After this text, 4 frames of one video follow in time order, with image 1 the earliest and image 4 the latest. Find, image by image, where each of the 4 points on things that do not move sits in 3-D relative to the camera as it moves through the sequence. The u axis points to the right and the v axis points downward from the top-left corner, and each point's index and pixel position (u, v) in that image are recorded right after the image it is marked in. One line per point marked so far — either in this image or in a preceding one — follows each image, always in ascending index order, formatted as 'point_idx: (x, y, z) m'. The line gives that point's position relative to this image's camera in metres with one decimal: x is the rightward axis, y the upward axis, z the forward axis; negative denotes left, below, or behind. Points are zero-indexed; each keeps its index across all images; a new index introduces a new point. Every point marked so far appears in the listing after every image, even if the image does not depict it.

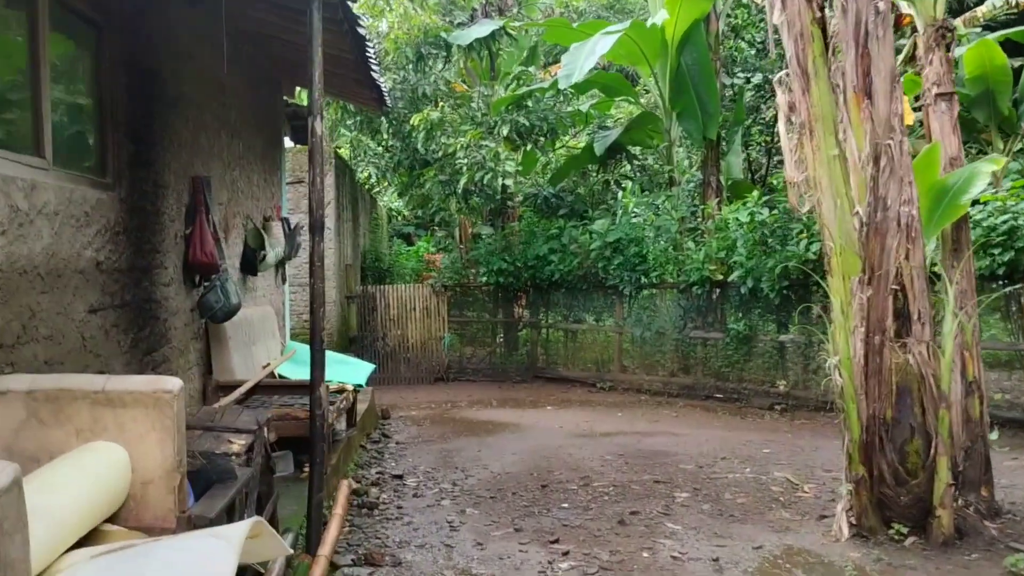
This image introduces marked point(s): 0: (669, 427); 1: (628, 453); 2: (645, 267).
0: (+0.9, -0.8, +7.3) m
1: (+0.6, -0.8, +6.4) m
2: (+1.0, +0.1, +9.0) m
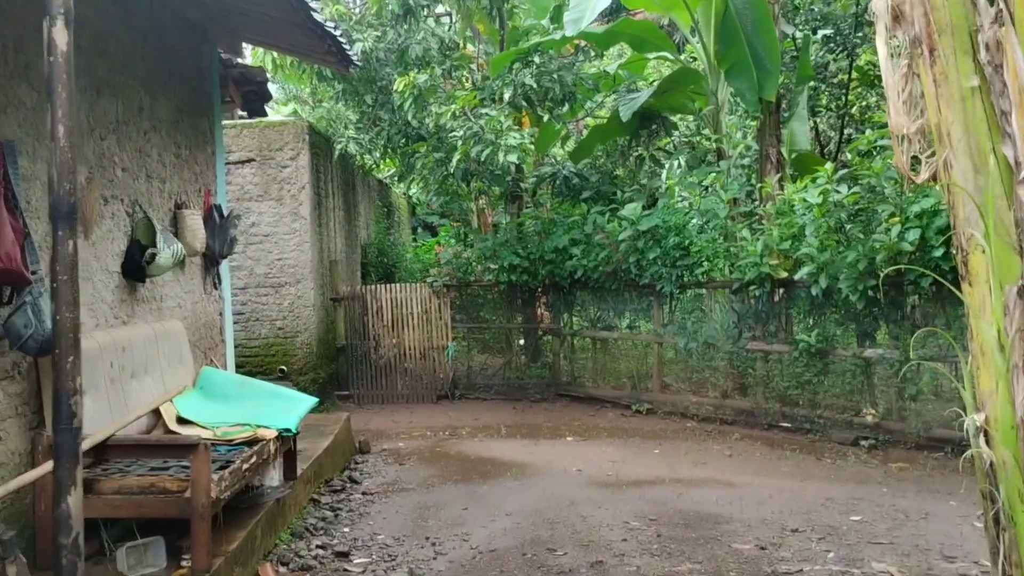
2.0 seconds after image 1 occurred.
0: (+0.9, -0.8, +5.6) m
1: (+0.6, -0.9, +4.7) m
2: (+1.0, +0.2, +7.3) m
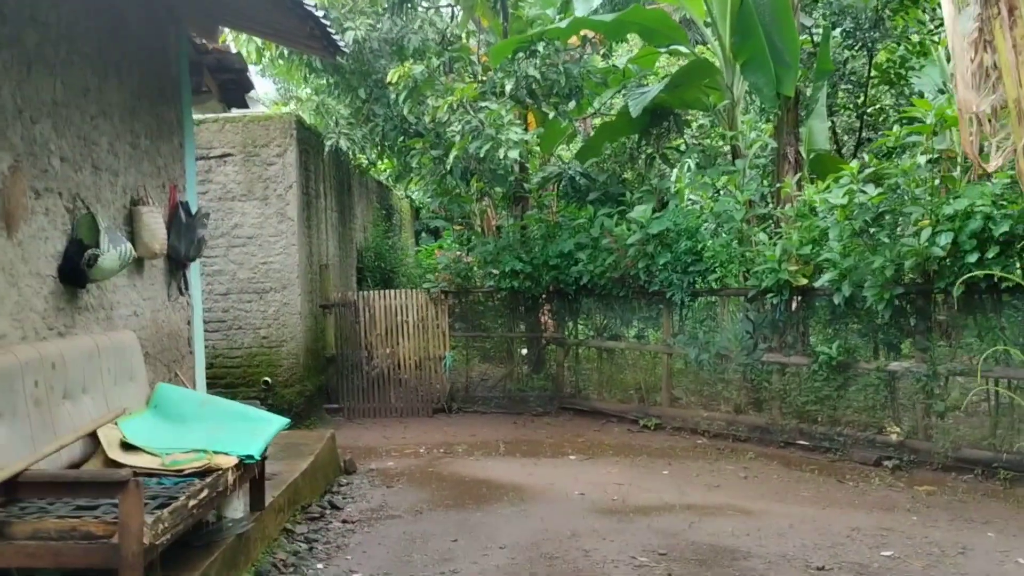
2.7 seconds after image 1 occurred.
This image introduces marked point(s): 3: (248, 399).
0: (+0.9, -0.9, +5.1) m
1: (+0.5, -0.9, +4.2) m
2: (+1.0, +0.1, +6.8) m
3: (-1.7, -0.7, +7.9) m
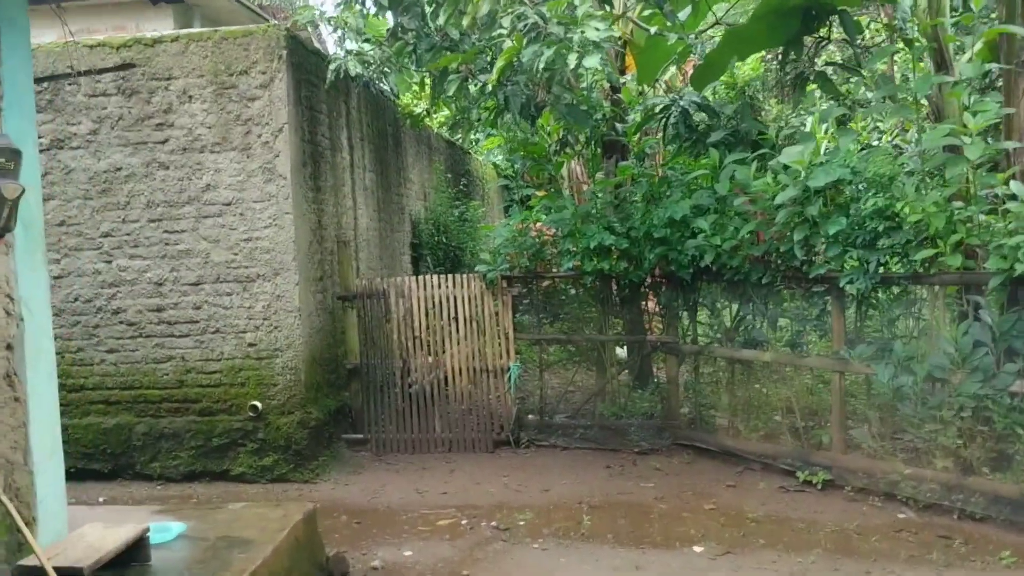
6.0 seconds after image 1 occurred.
0: (+1.1, -0.8, +2.6) m
1: (+0.6, -0.9, +1.7) m
2: (+1.3, +0.2, +4.3) m
3: (-1.3, -0.7, +5.6) m
